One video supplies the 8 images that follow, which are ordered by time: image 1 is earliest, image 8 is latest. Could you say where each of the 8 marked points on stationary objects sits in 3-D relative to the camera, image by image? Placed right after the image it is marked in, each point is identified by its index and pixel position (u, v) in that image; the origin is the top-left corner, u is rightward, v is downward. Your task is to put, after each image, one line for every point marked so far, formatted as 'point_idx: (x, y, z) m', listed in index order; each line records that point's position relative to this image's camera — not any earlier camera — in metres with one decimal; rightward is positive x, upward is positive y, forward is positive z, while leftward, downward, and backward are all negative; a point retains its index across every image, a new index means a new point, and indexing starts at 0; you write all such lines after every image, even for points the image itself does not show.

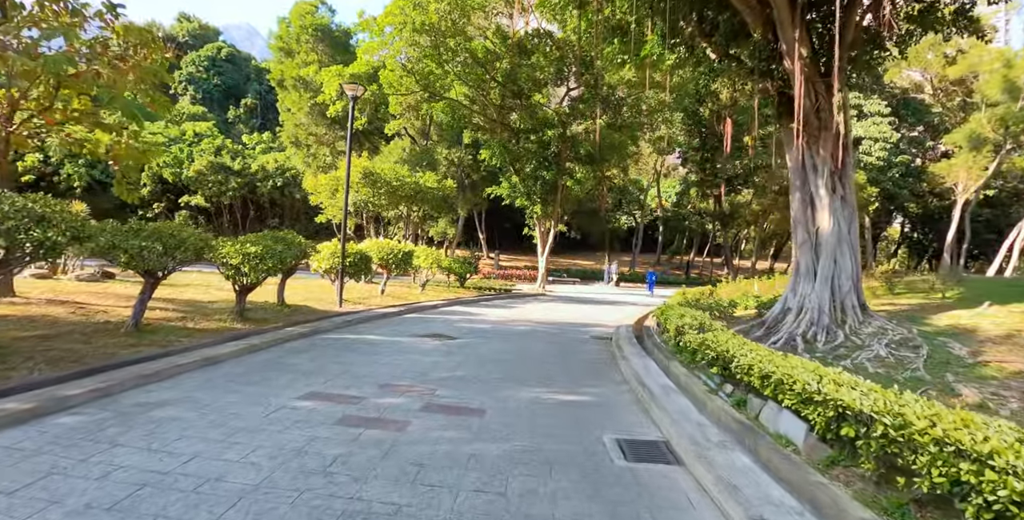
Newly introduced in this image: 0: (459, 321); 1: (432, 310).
0: (-1.1, -1.3, +13.8) m
1: (-1.9, -1.2, +15.9) m
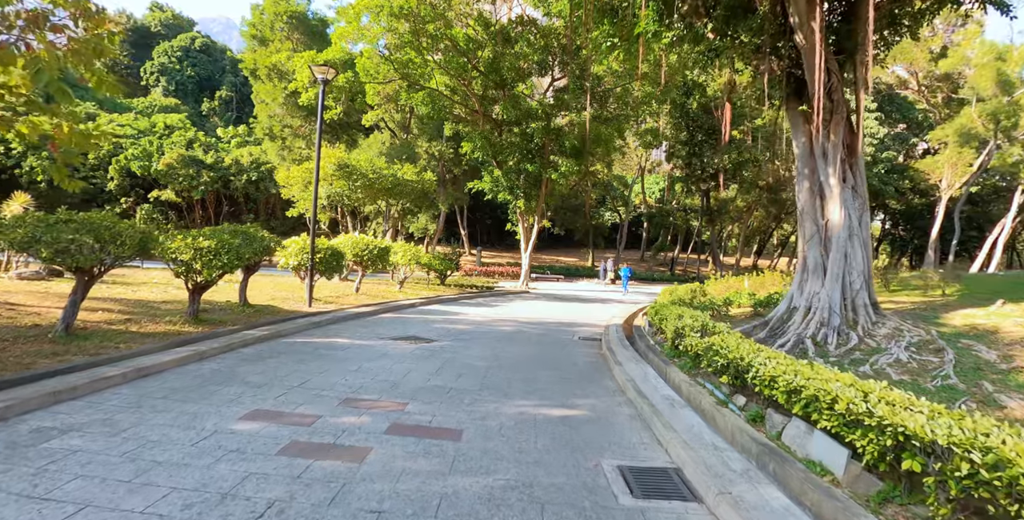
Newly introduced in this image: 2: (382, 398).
0: (-1.5, -1.2, +12.9) m
1: (-2.3, -1.1, +14.9) m
2: (-1.2, -1.2, +5.9) m
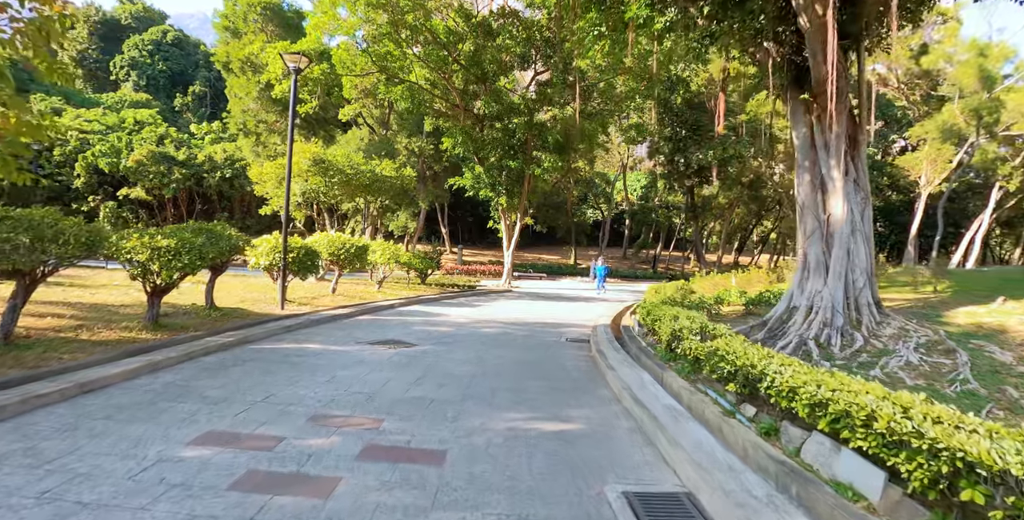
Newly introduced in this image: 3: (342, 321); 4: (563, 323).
0: (-1.8, -1.2, +12.3) m
1: (-2.7, -1.1, +14.3) m
2: (-1.2, -1.2, +5.3) m
3: (-3.1, -1.1, +11.9) m
4: (+1.1, -1.4, +14.4) m
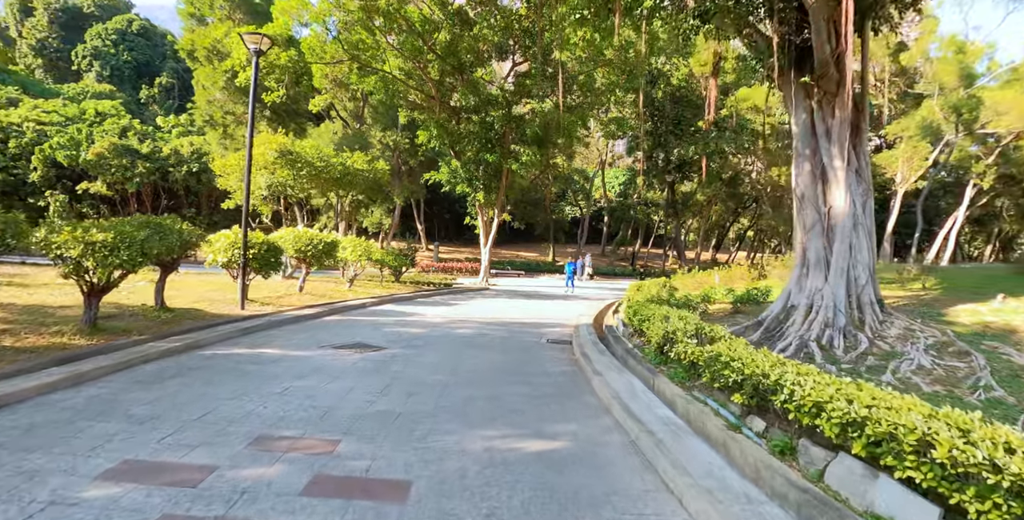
0: (-2.2, -1.1, +11.5) m
1: (-3.2, -1.0, +13.5) m
2: (-1.4, -1.2, +4.5) m
3: (-3.5, -1.1, +11.1) m
4: (+0.7, -1.3, +13.7) m
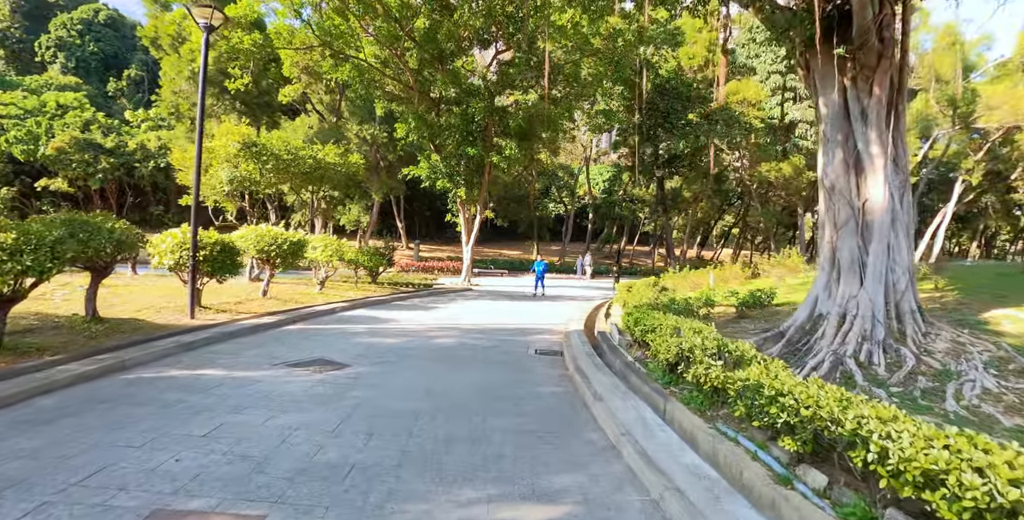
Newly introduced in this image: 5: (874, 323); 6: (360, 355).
0: (-2.4, -1.1, +10.3) m
1: (-3.5, -1.1, +12.2) m
2: (-1.5, -1.3, +3.3) m
3: (-3.7, -1.1, +9.8) m
4: (+0.4, -1.3, +12.6) m
5: (+3.6, -0.6, +6.5) m
6: (-1.9, -1.2, +8.2) m
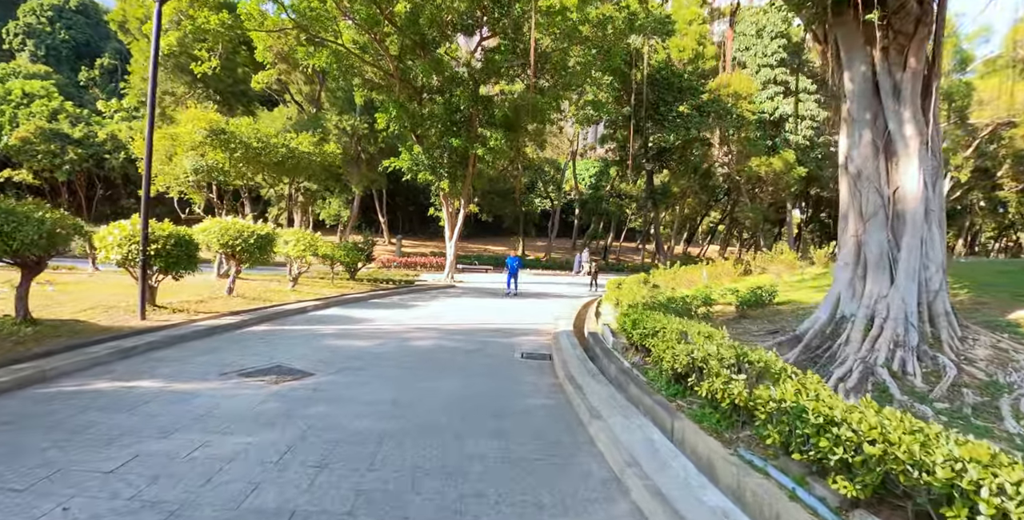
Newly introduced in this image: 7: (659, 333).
0: (-2.6, -1.1, +9.4) m
1: (-3.7, -1.0, +11.3) m
2: (-1.5, -1.2, +2.4) m
3: (-3.9, -1.0, +8.9) m
4: (+0.1, -1.2, +11.7) m
5: (+3.5, -0.6, +5.8) m
6: (-2.1, -1.1, +7.3) m
7: (+1.5, -0.7, +6.6) m
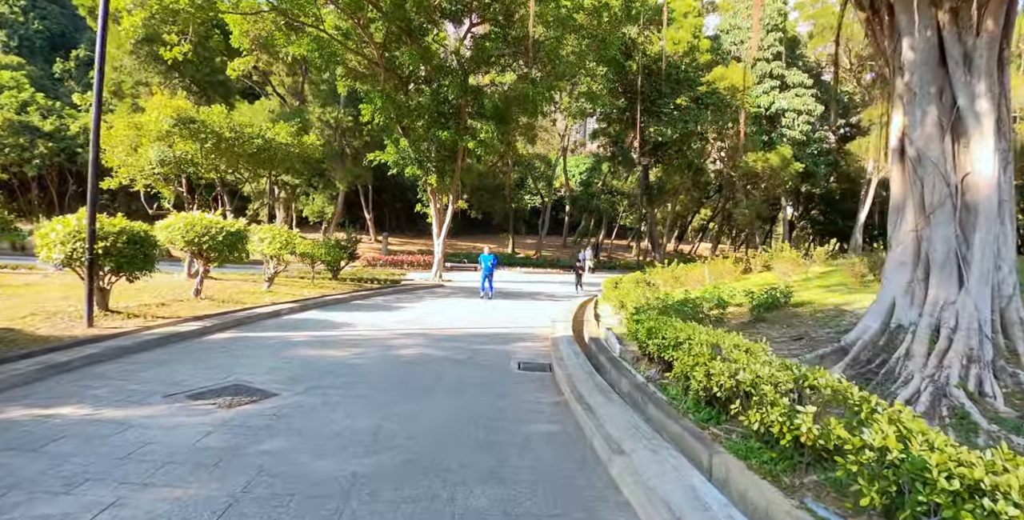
0: (-2.7, -1.1, +8.4) m
1: (-3.8, -1.0, +10.3) m
2: (-1.5, -1.2, +1.5) m
3: (-4.0, -1.0, +7.9) m
4: (0.0, -1.2, +10.7) m
5: (+3.5, -0.6, +4.8) m
6: (-2.1, -1.1, +6.3) m
7: (+1.5, -0.7, +5.6) m
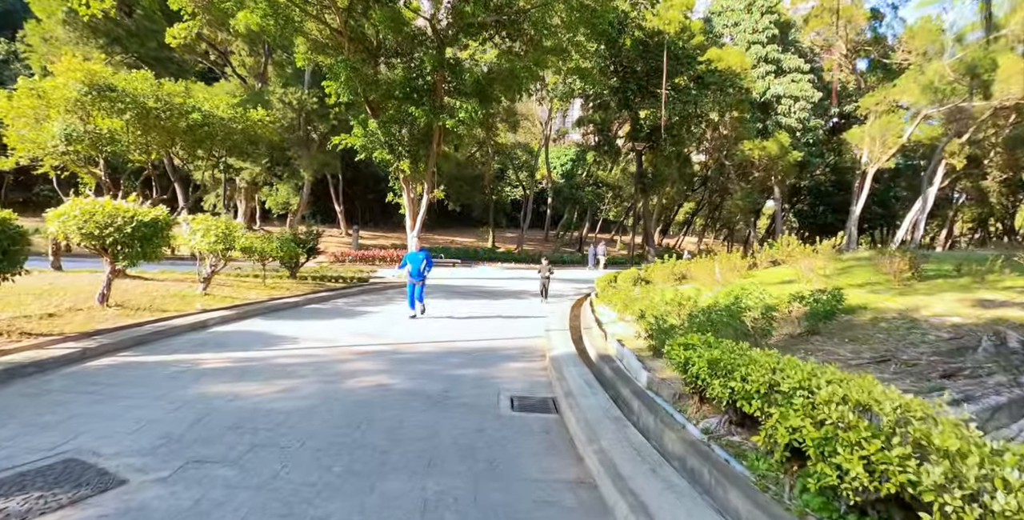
0: (-2.8, -1.0, +6.1) m
1: (-4.0, -0.9, +8.0) m
2: (-1.3, -1.3, -0.7) m
3: (-4.0, -1.0, +5.6) m
4: (-0.2, -1.1, +8.6) m
5: (+3.5, -0.6, +2.8) m
6: (-2.1, -1.1, +4.1) m
7: (+1.5, -0.7, +3.5) m
